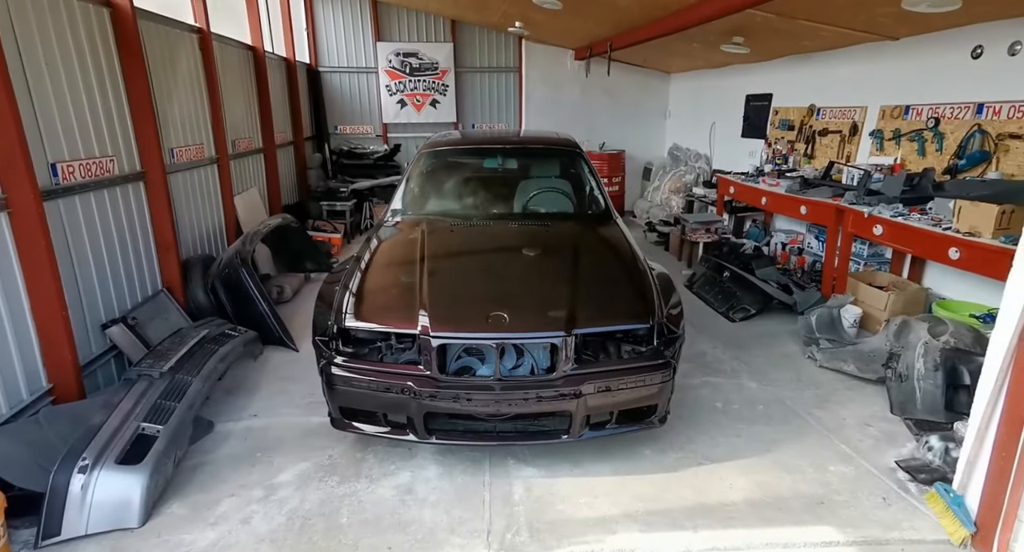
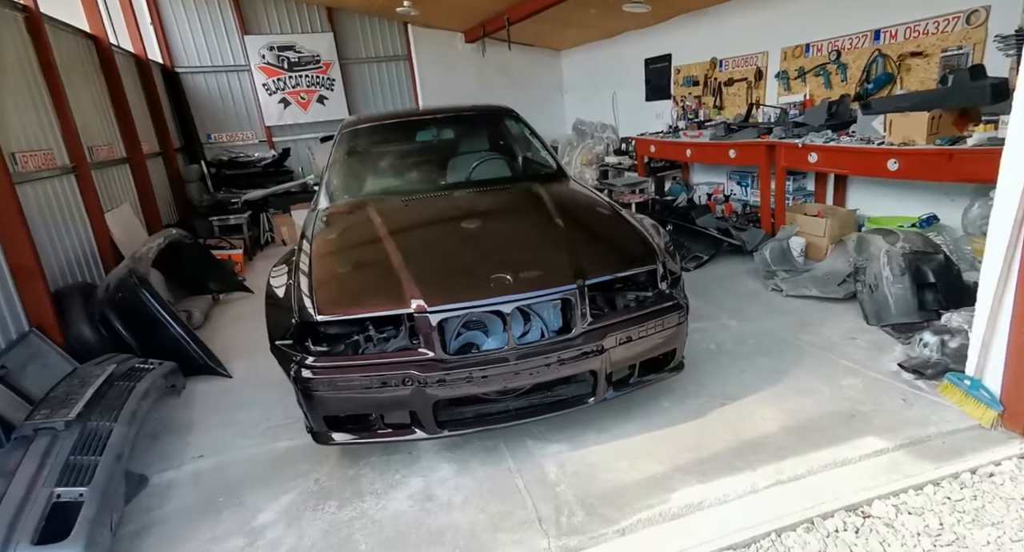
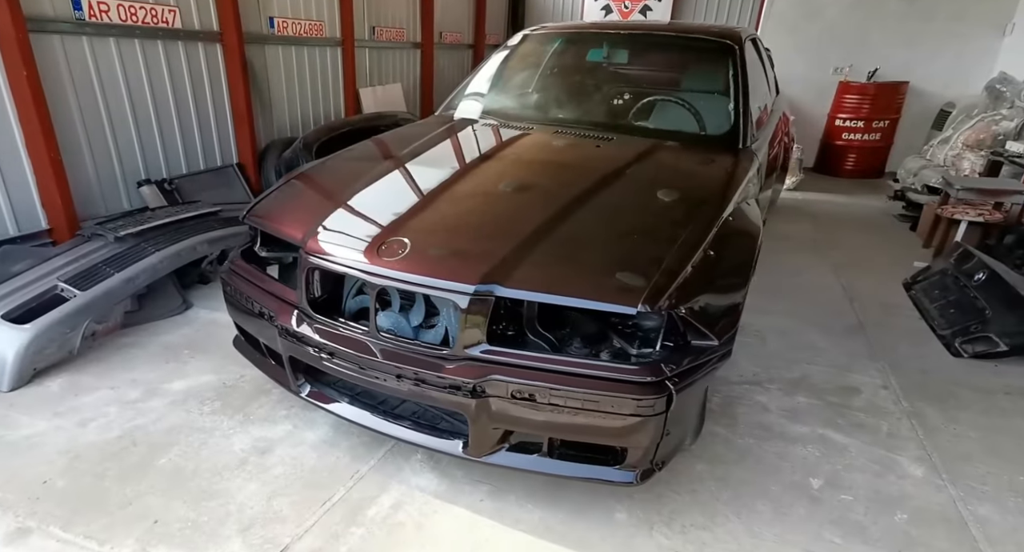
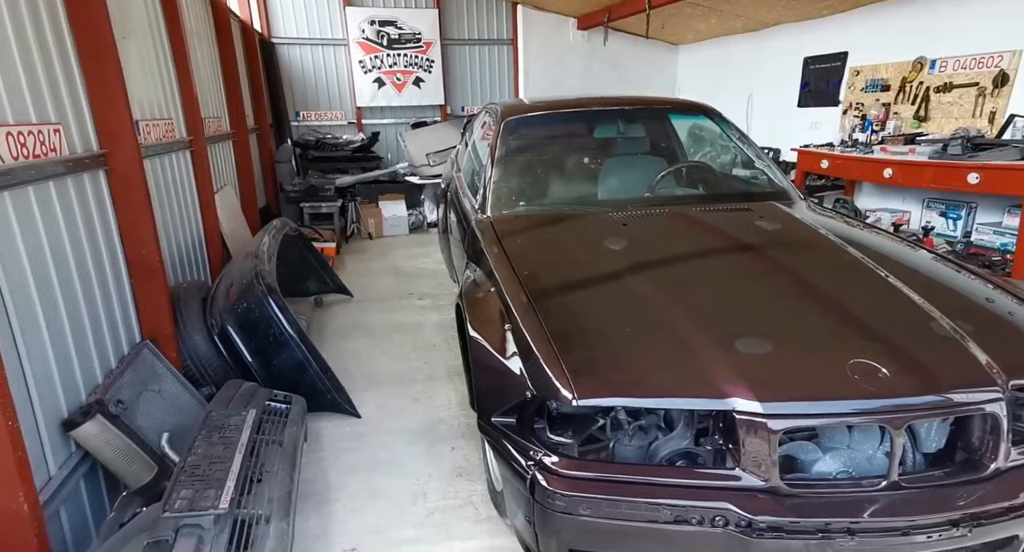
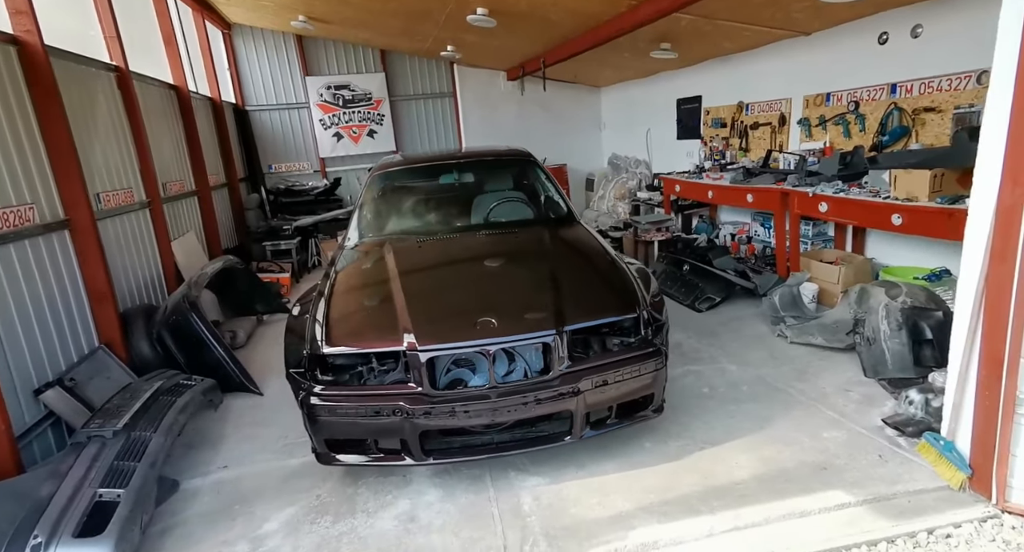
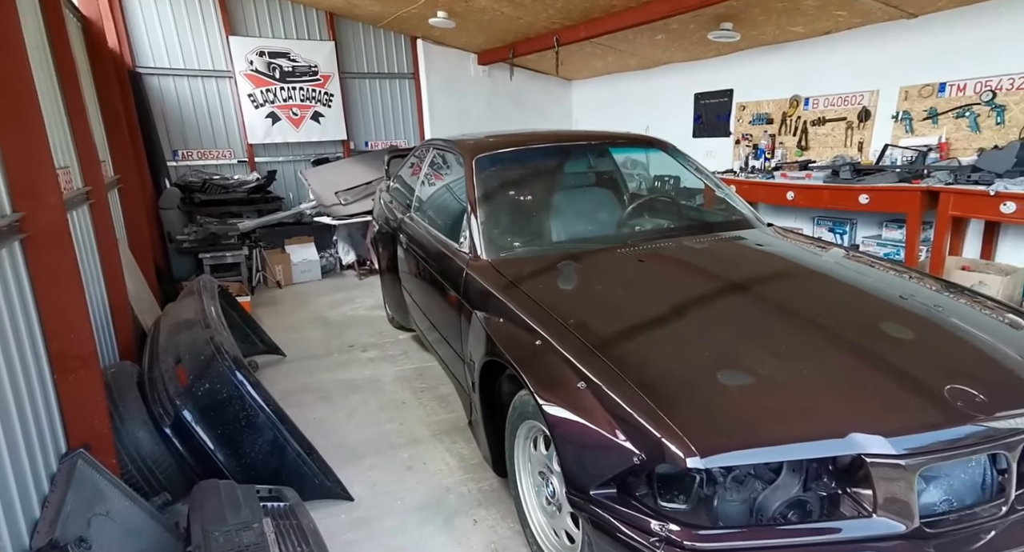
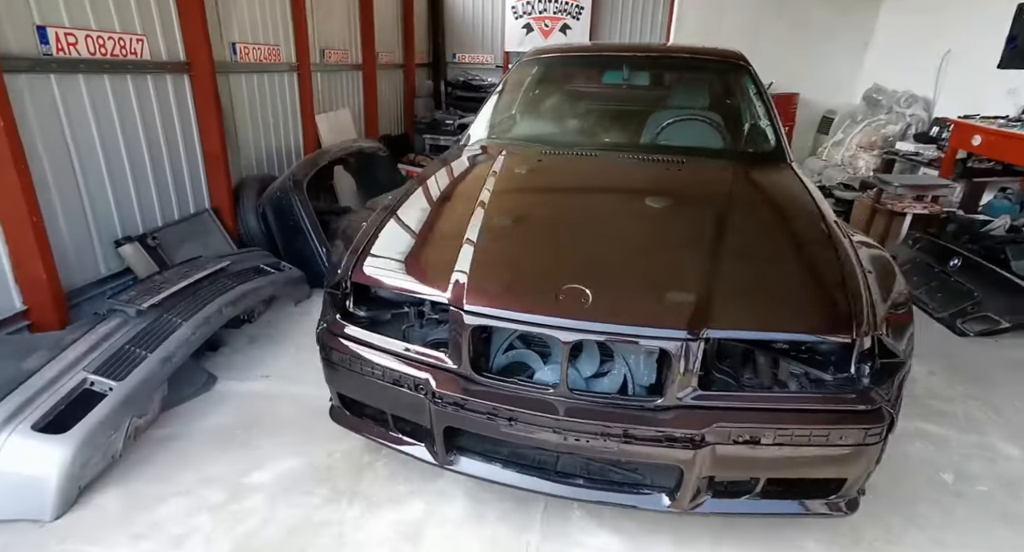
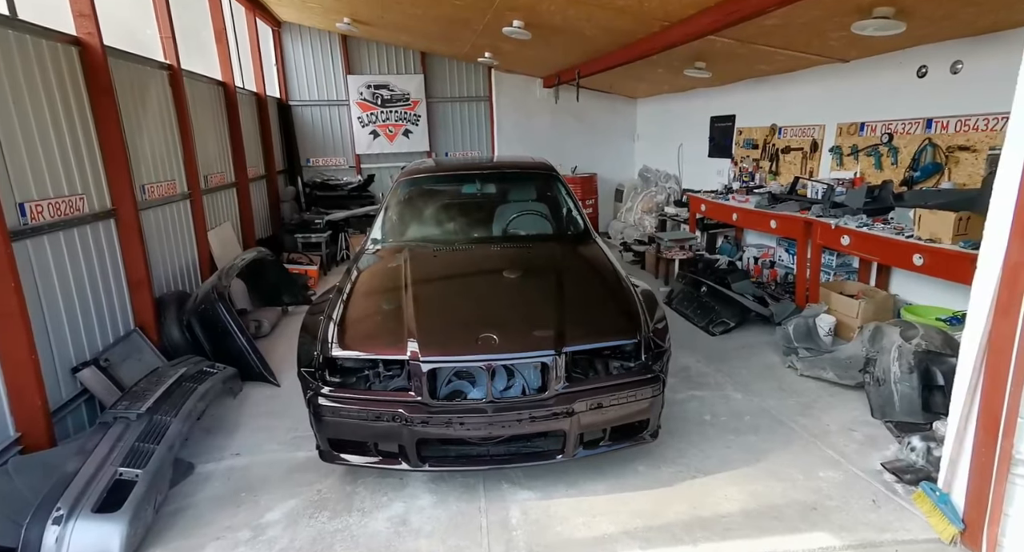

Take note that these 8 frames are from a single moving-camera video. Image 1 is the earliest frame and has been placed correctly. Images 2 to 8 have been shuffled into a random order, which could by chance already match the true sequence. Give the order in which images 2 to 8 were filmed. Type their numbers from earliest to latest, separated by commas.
8, 5, 2, 6, 4, 7, 3
